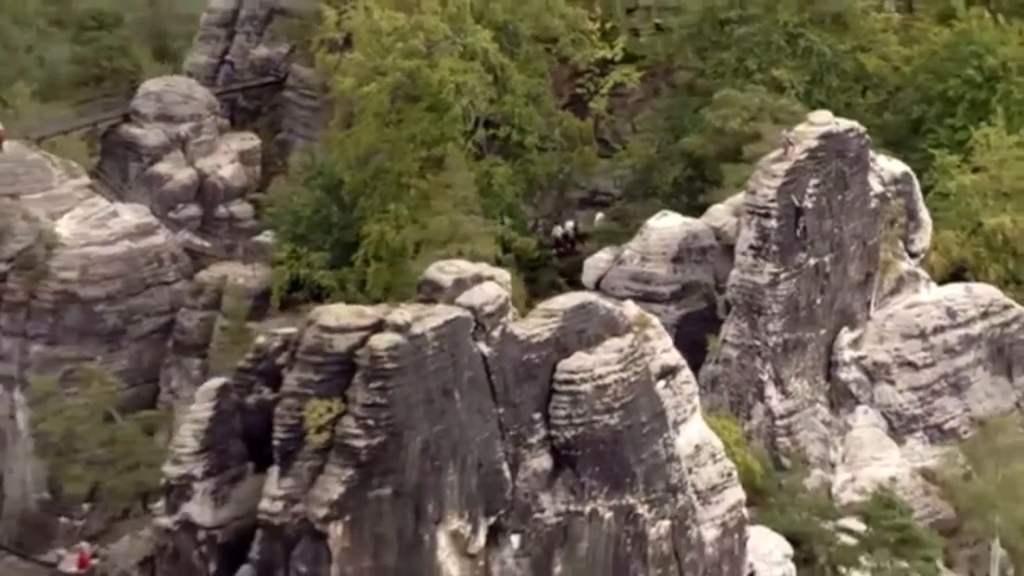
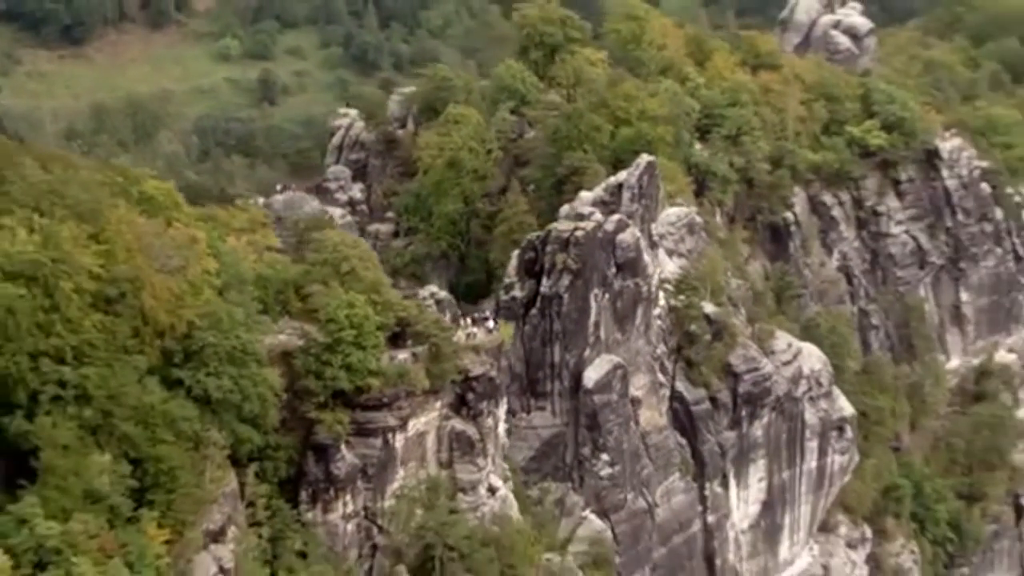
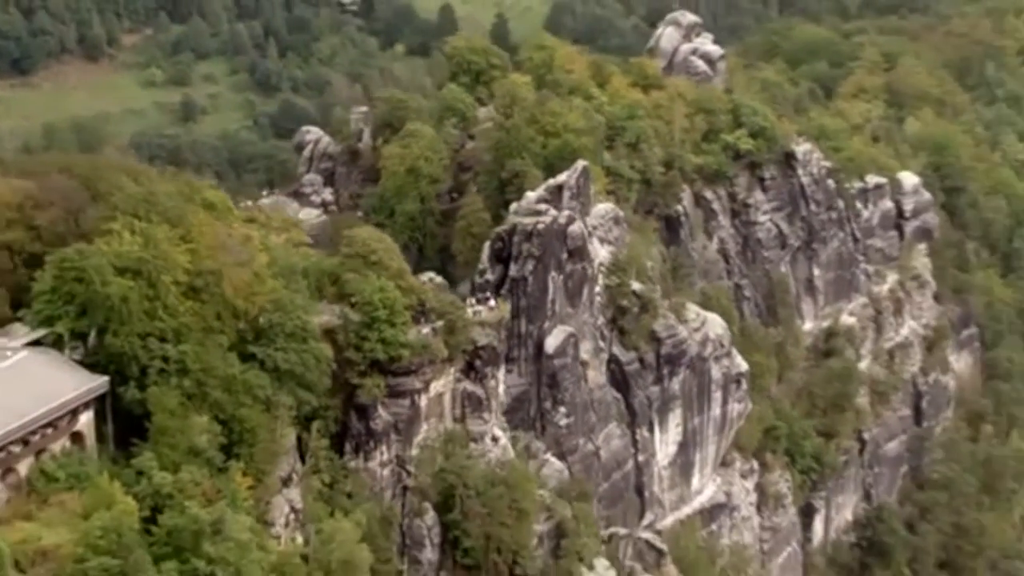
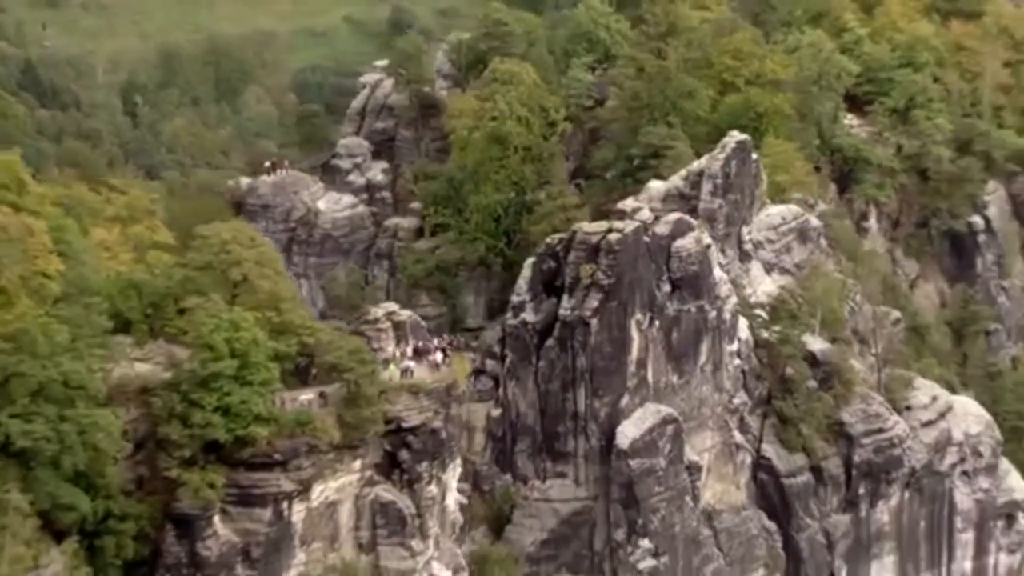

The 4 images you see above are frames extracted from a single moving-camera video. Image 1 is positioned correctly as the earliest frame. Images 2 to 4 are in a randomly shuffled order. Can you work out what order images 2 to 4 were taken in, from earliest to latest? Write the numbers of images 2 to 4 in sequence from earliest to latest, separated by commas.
4, 2, 3
